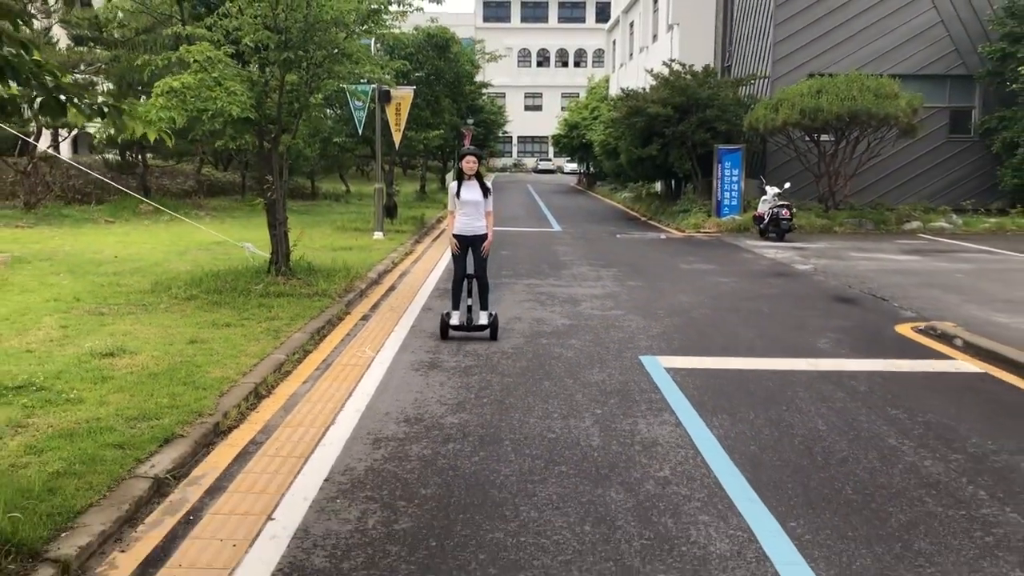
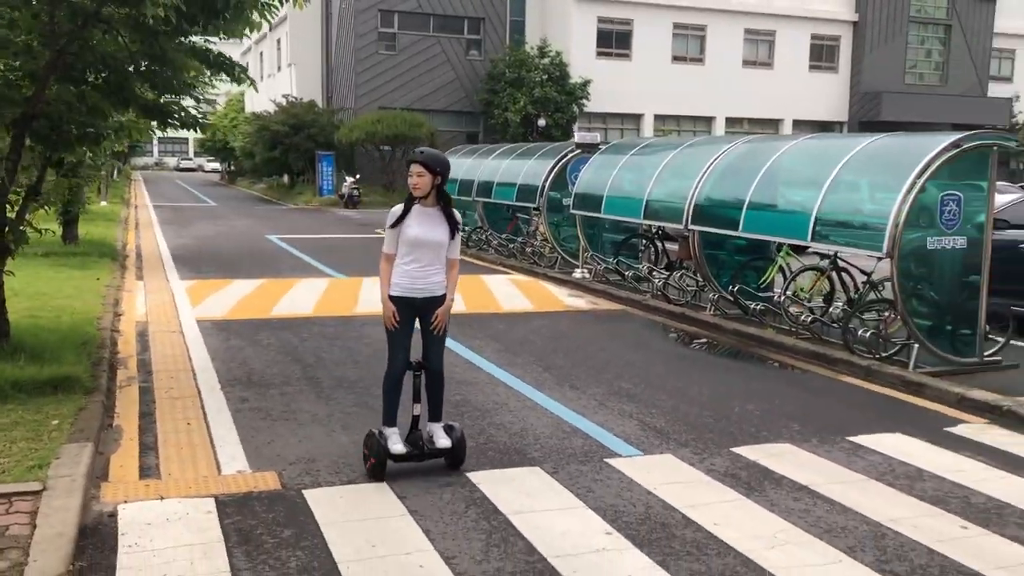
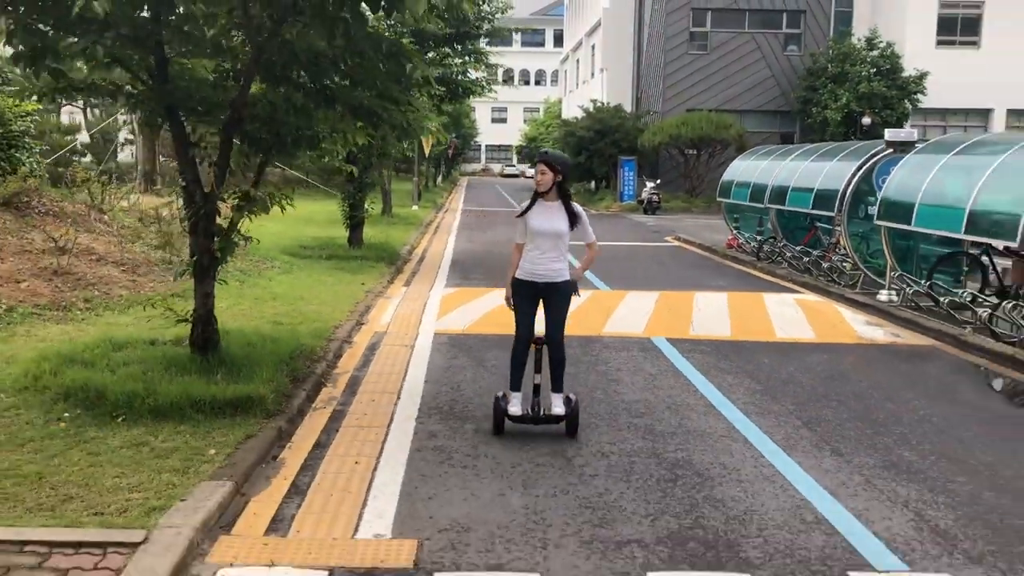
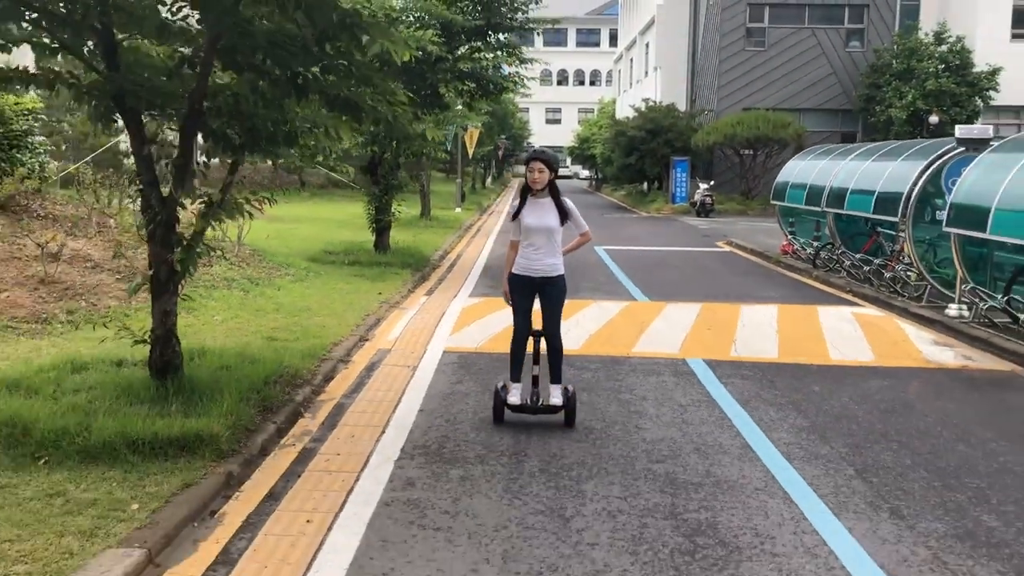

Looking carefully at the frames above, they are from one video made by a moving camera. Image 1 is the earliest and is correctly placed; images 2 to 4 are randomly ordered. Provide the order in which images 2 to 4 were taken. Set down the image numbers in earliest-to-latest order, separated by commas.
4, 3, 2
